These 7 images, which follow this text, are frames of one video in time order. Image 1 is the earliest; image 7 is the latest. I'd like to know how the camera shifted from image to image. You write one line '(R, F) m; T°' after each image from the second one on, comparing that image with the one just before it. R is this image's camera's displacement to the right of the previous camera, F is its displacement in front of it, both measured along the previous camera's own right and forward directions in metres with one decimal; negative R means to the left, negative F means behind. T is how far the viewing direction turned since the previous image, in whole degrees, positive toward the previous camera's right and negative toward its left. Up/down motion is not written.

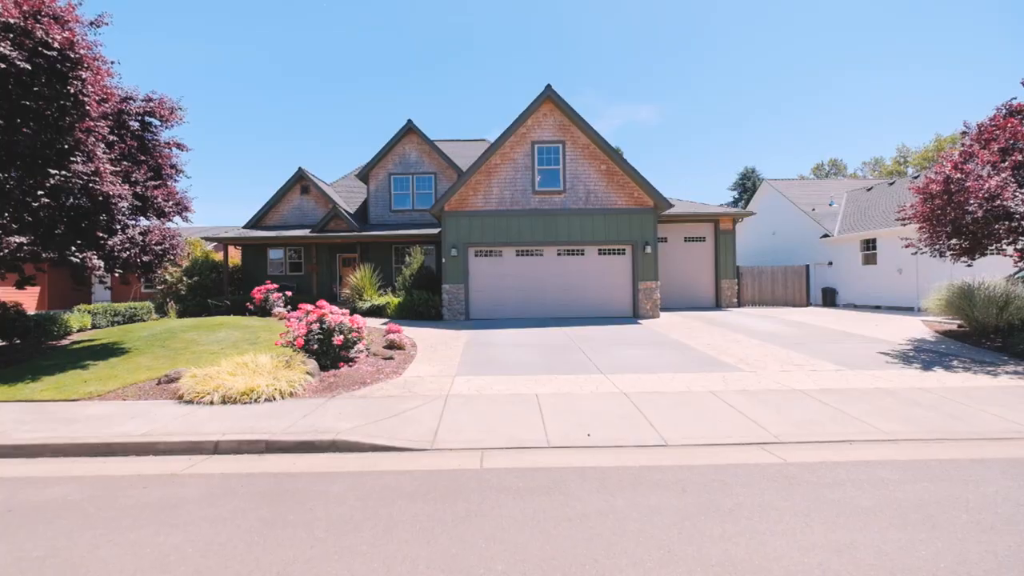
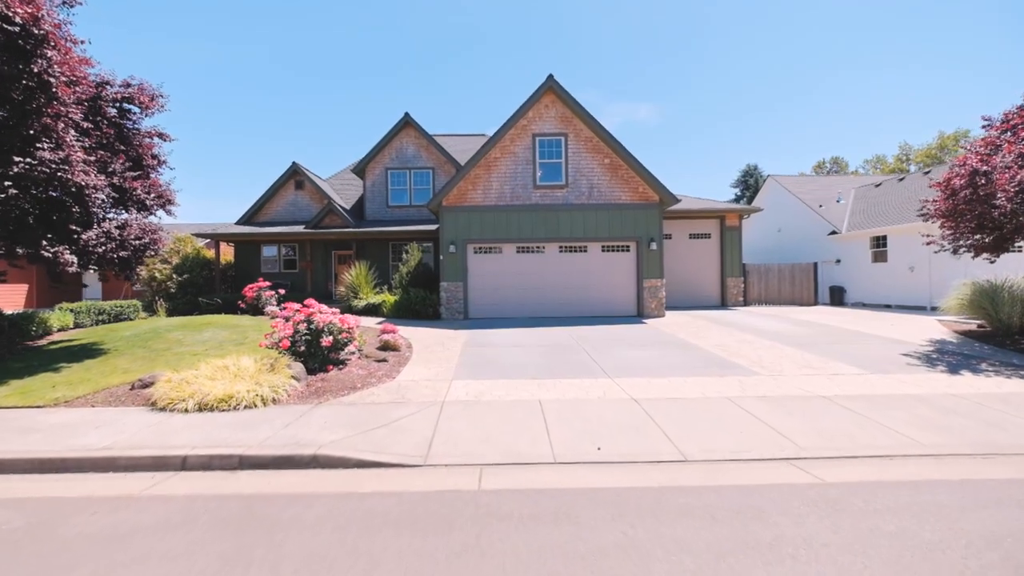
(0.0, +0.5) m; 0°
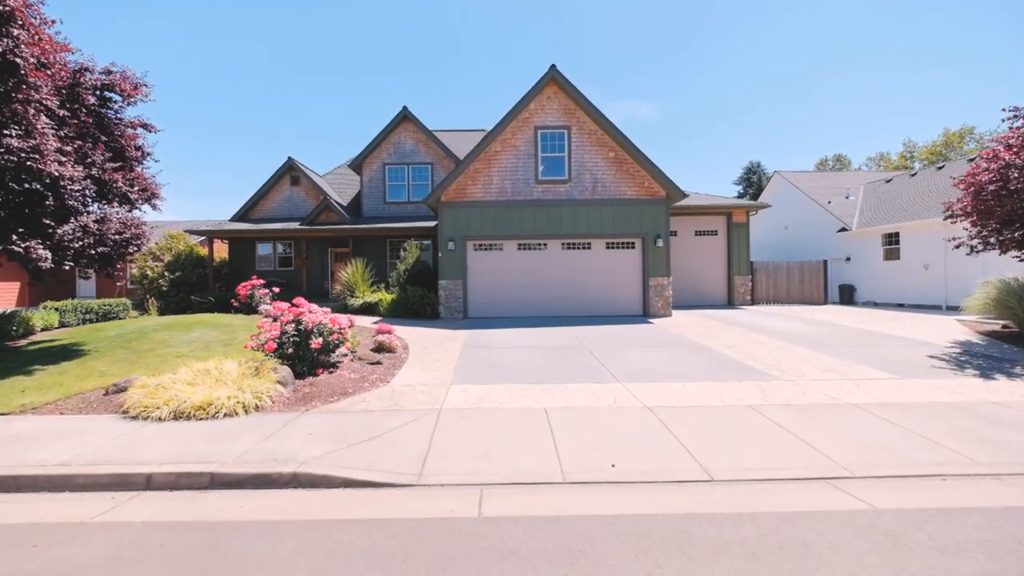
(0.0, +0.4) m; 0°
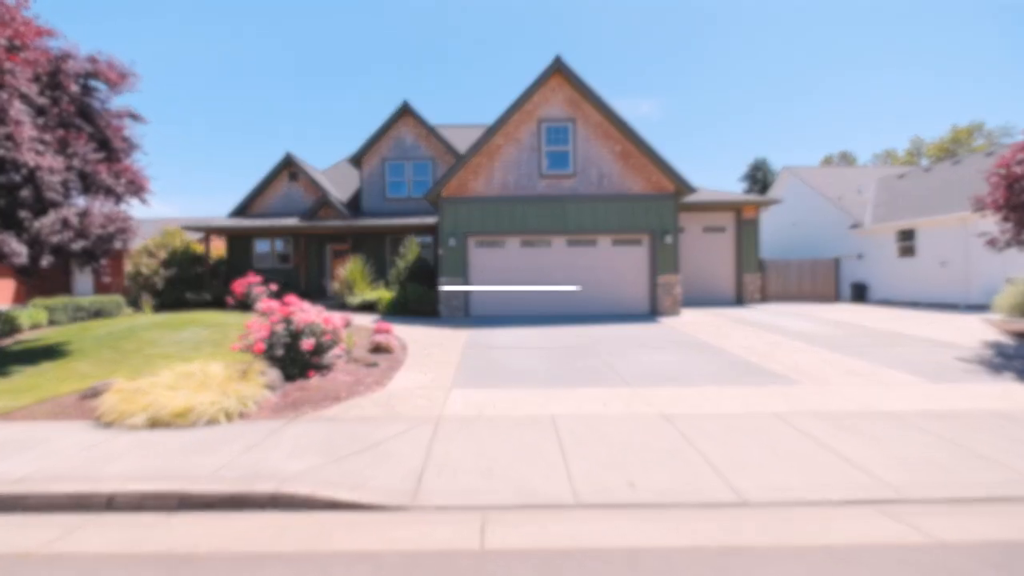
(0.0, +0.4) m; 0°
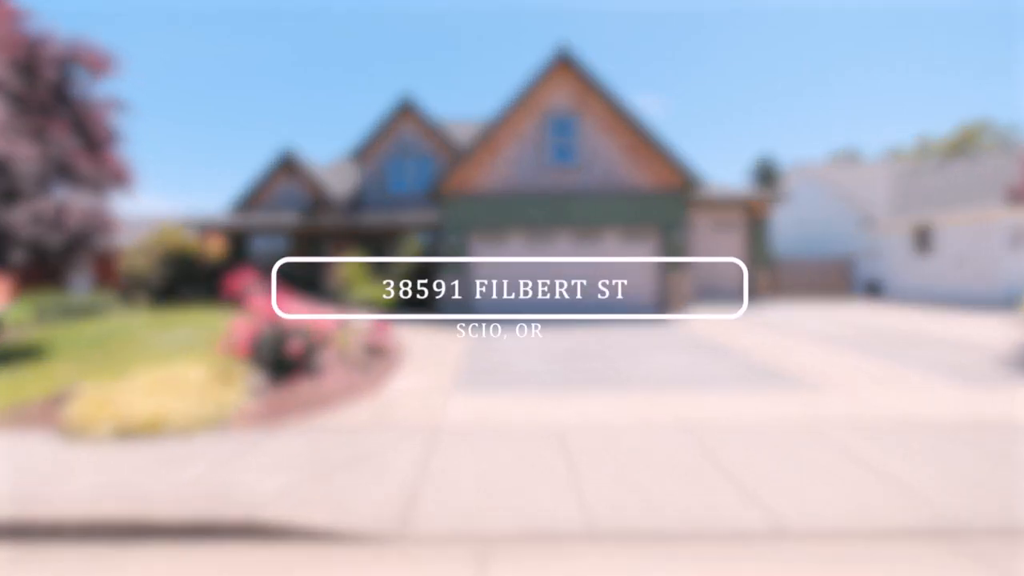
(0.0, +0.4) m; 0°
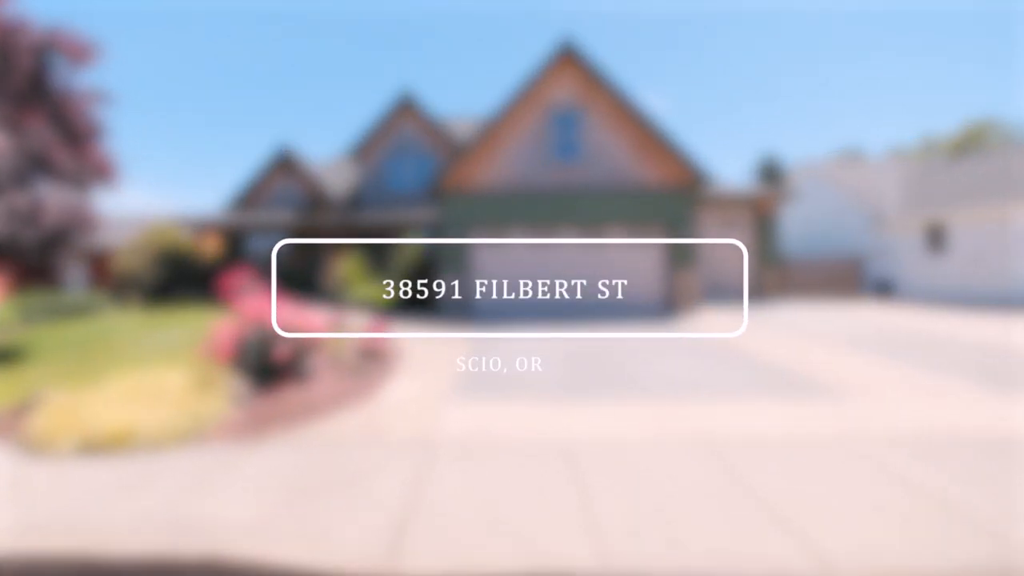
(0.0, +0.4) m; 0°
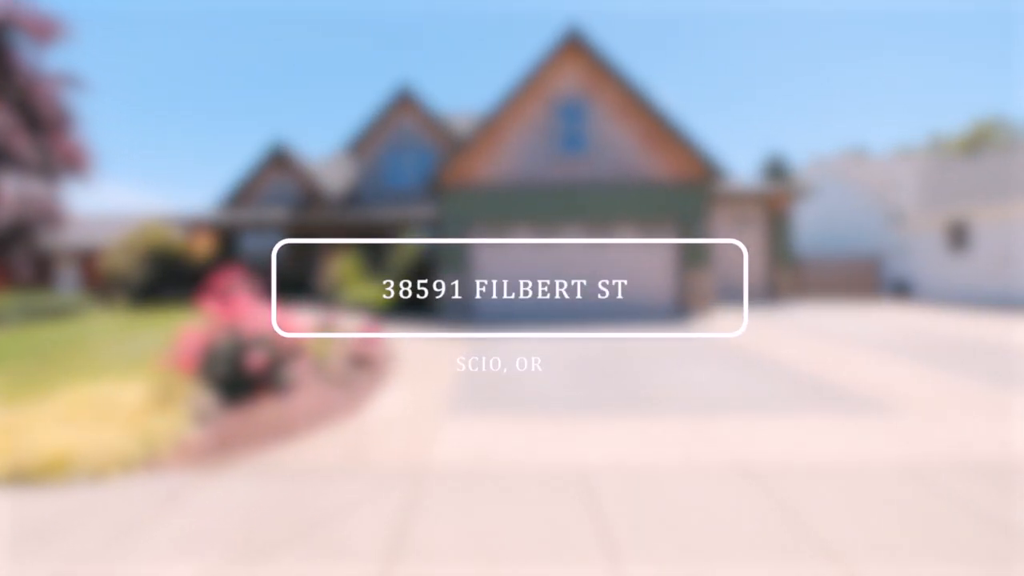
(0.0, +0.6) m; 0°
